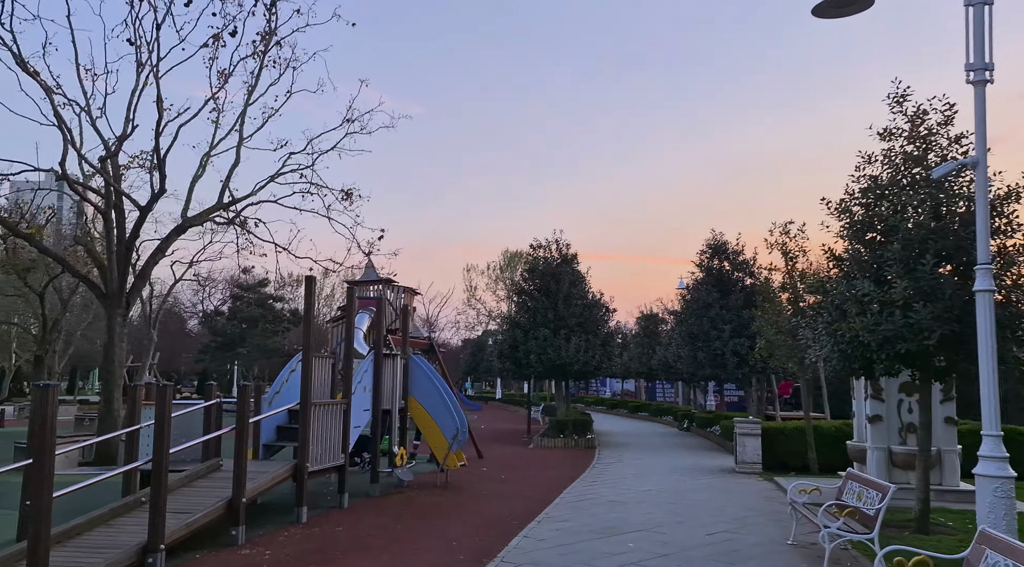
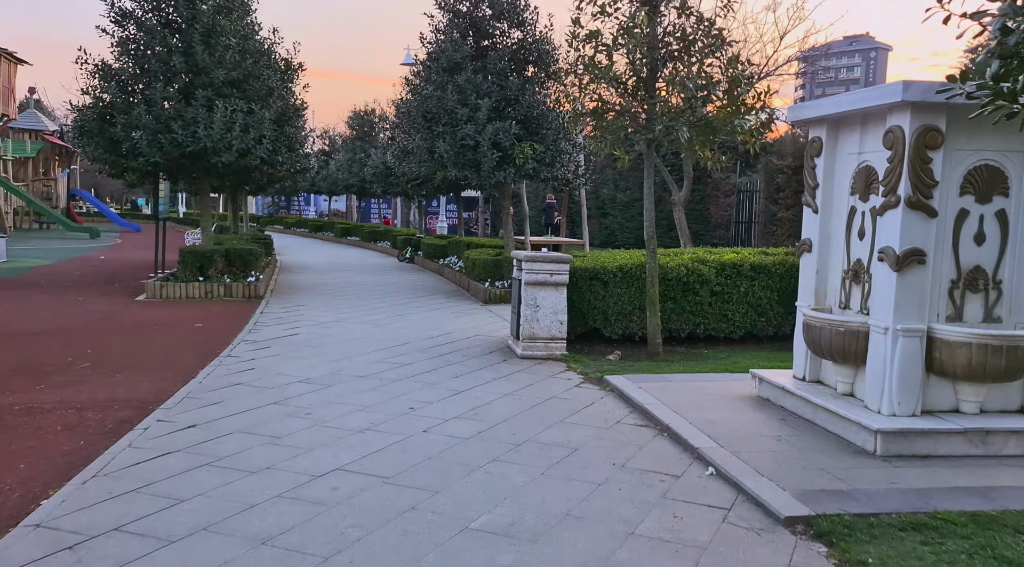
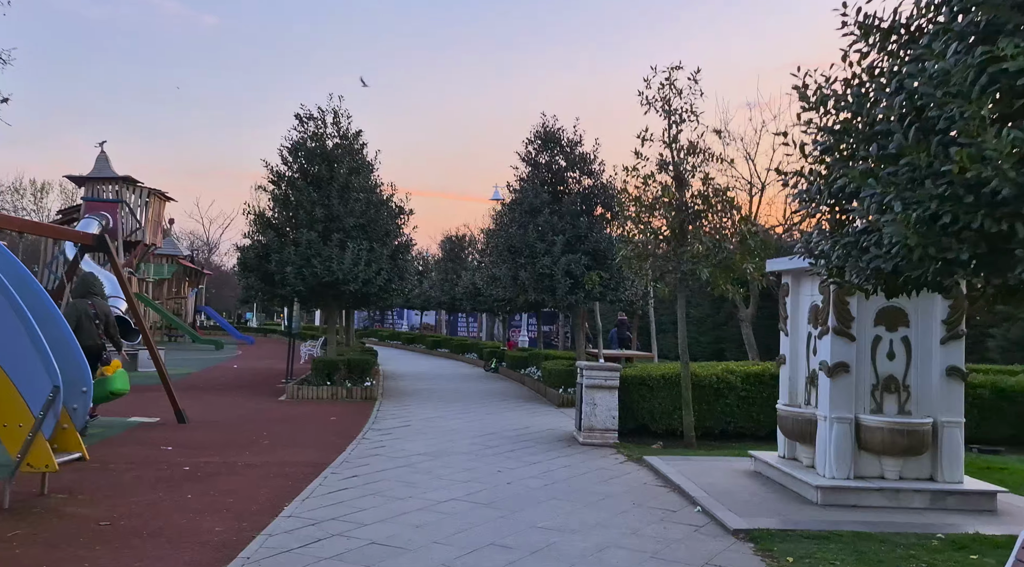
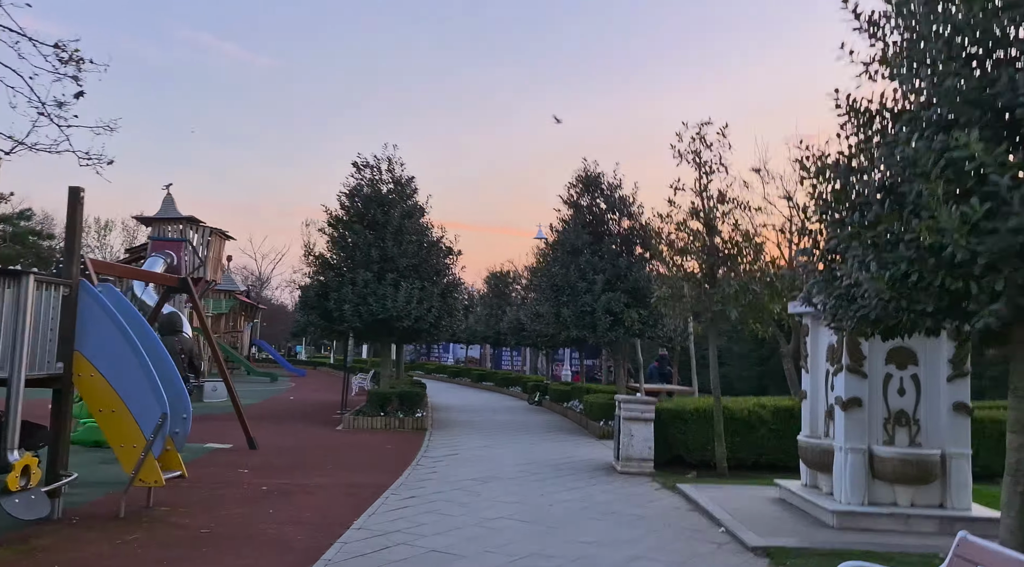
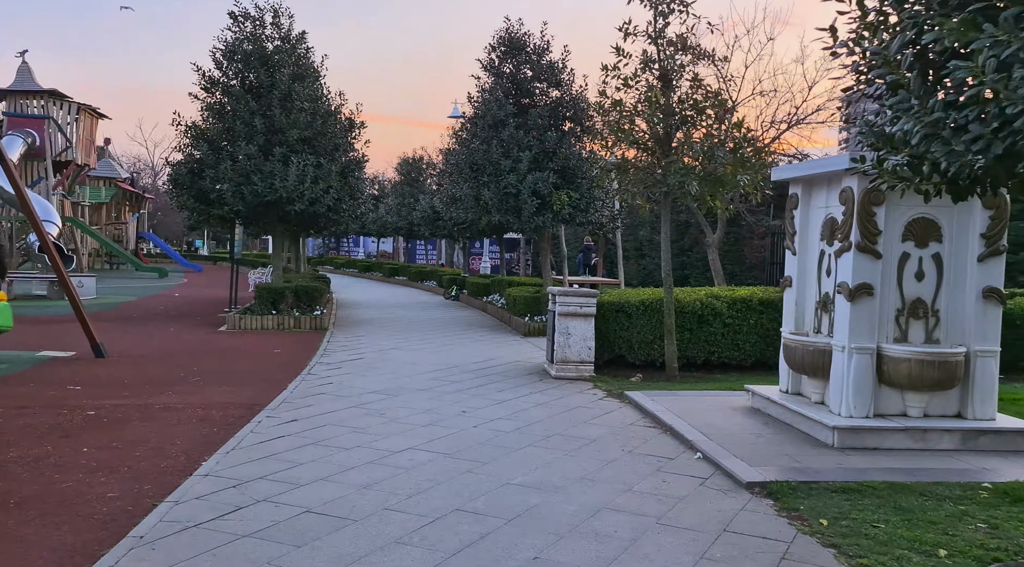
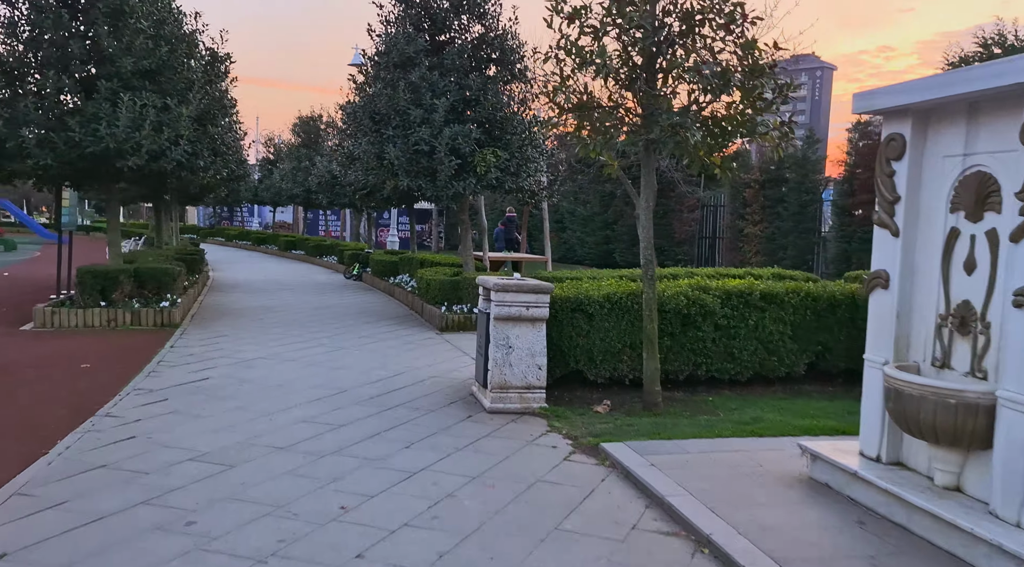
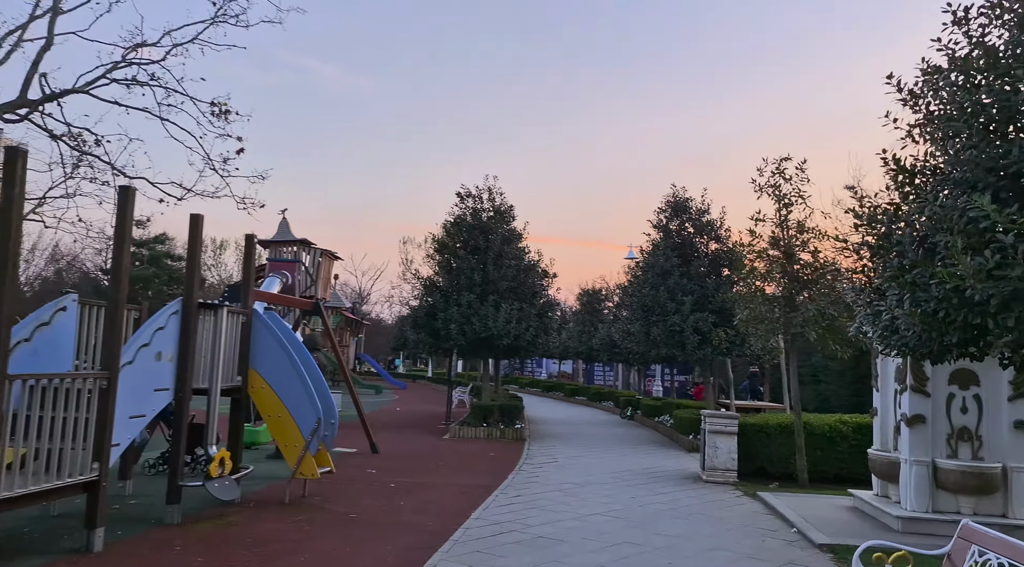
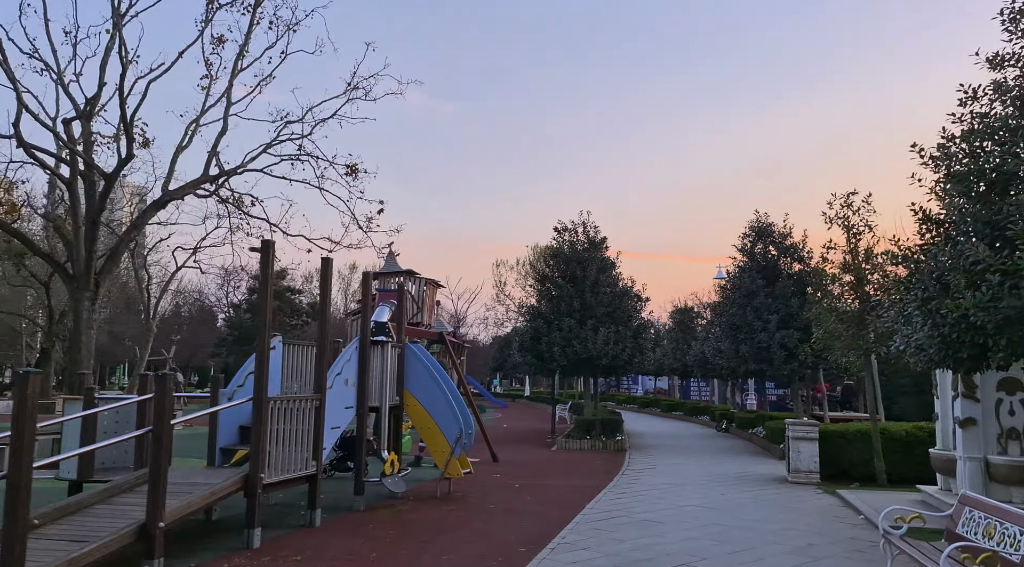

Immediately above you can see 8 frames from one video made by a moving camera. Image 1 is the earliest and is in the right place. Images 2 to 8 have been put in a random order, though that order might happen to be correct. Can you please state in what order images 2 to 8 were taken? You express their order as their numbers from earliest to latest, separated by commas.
8, 7, 4, 3, 5, 2, 6
